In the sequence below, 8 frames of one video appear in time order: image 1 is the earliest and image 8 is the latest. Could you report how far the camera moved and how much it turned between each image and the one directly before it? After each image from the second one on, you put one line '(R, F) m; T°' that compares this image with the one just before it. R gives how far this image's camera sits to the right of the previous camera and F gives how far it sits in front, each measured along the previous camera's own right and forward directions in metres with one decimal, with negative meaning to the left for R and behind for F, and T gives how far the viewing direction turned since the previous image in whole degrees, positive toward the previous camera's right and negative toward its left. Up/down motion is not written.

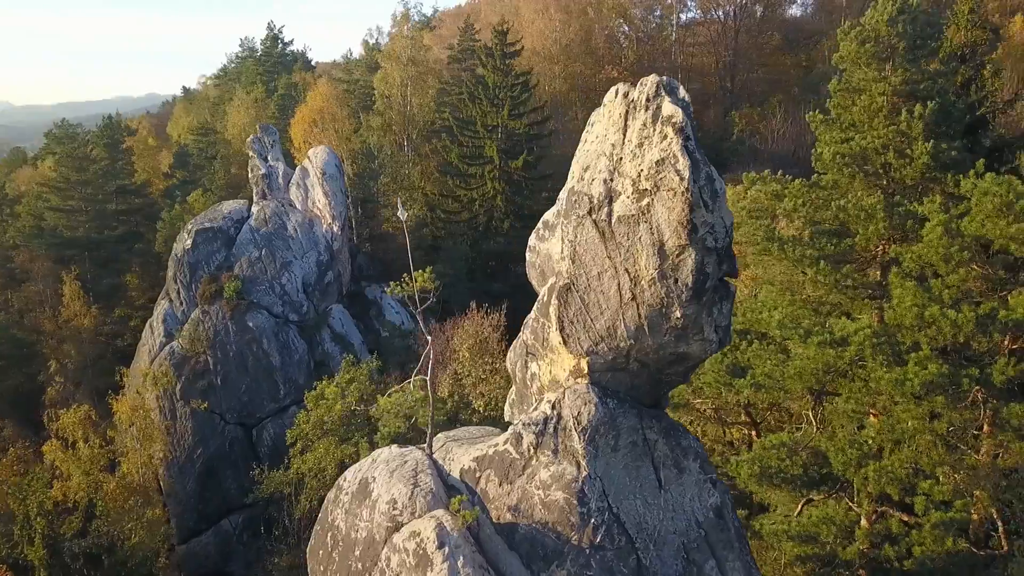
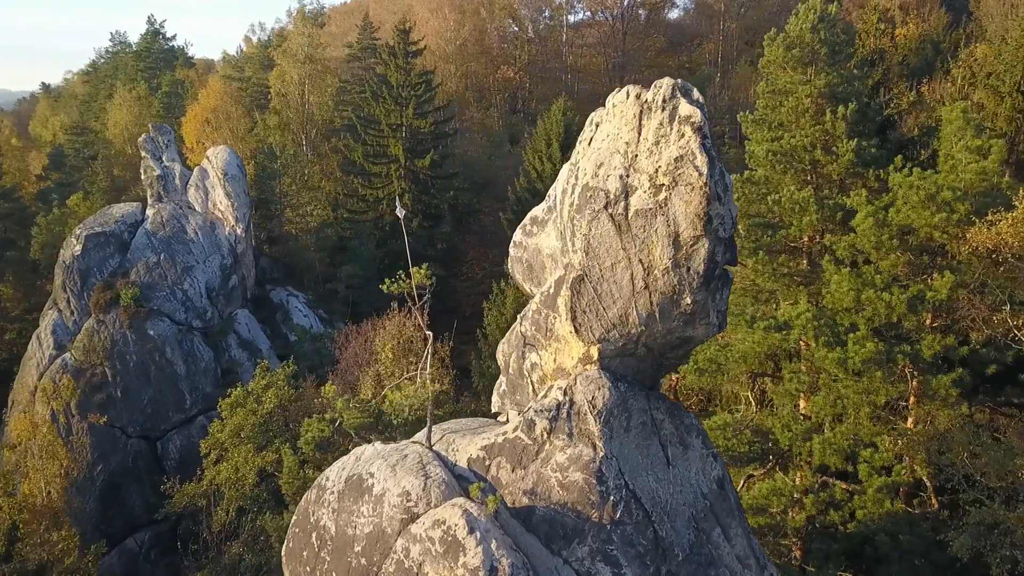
(-1.2, -0.2) m; +8°
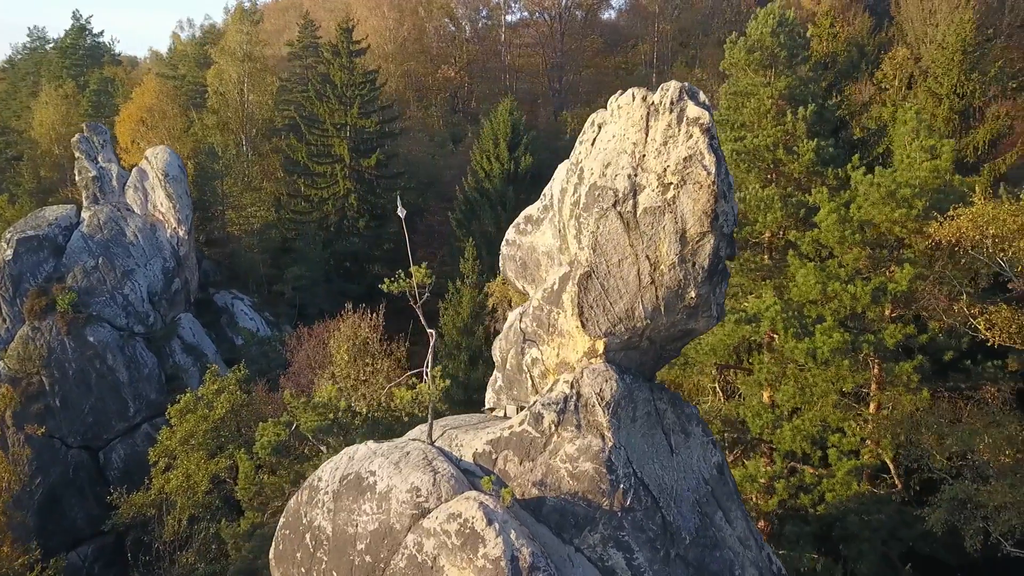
(-0.7, -0.2) m; +4°
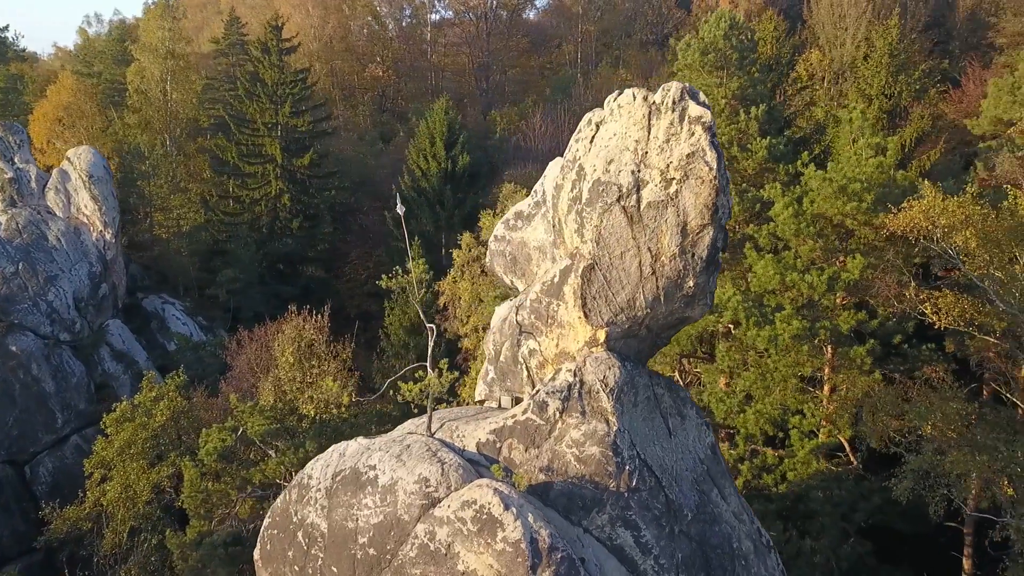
(-0.9, -0.2) m; +5°
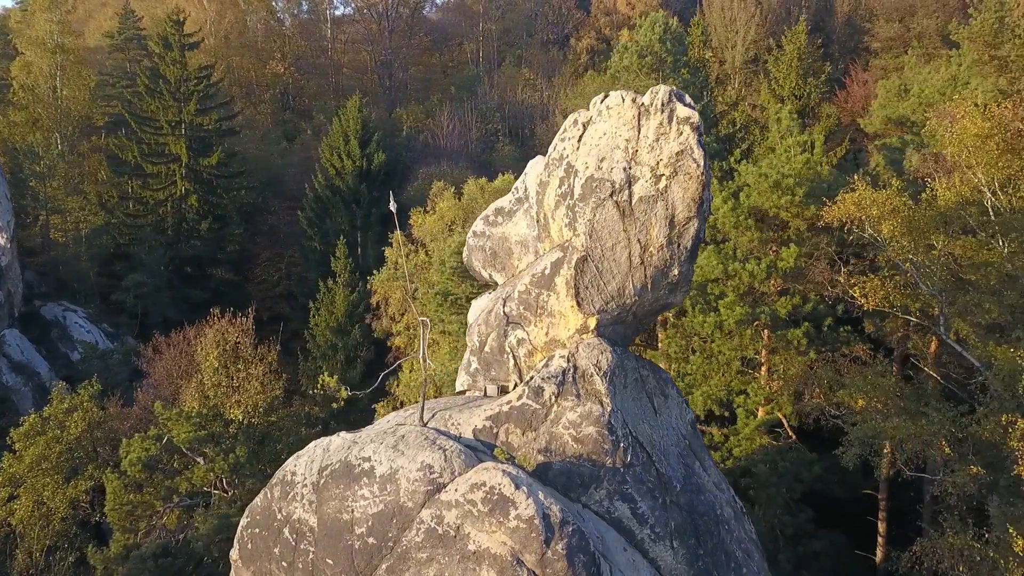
(-1.1, -0.4) m; +7°
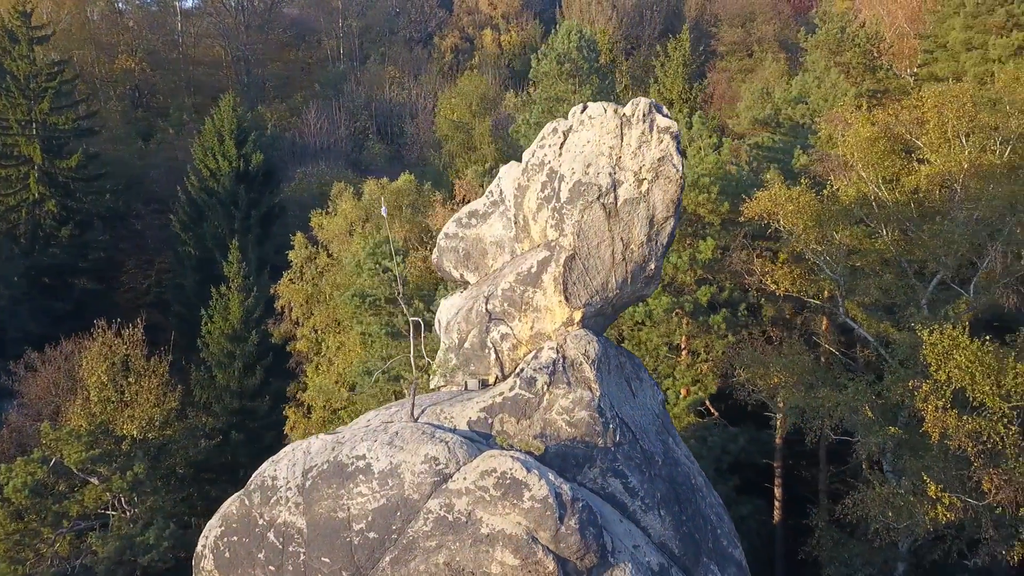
(-1.6, -0.5) m; +10°
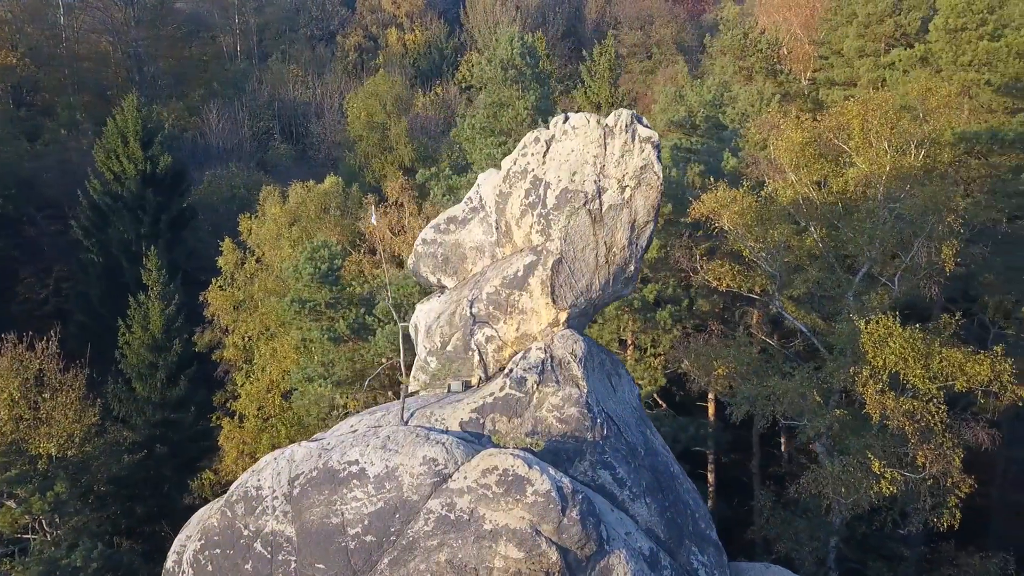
(-1.1, -0.3) m; +7°
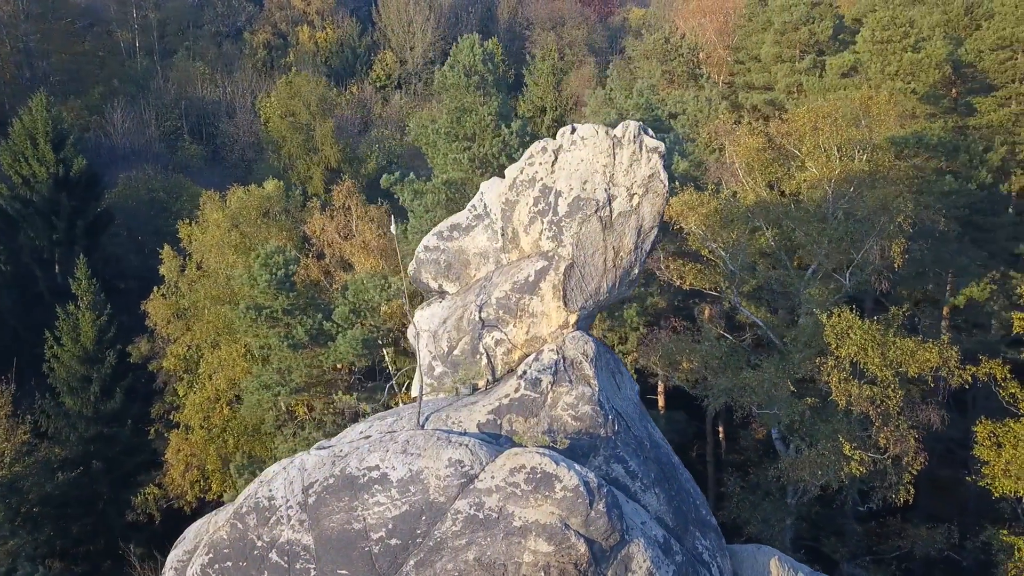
(-1.4, -0.3) m; +6°
